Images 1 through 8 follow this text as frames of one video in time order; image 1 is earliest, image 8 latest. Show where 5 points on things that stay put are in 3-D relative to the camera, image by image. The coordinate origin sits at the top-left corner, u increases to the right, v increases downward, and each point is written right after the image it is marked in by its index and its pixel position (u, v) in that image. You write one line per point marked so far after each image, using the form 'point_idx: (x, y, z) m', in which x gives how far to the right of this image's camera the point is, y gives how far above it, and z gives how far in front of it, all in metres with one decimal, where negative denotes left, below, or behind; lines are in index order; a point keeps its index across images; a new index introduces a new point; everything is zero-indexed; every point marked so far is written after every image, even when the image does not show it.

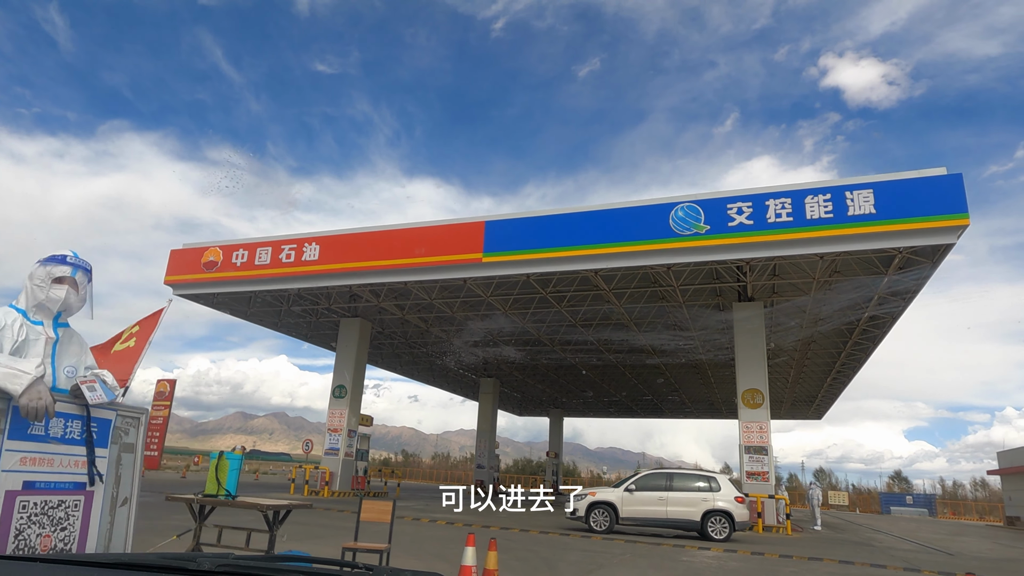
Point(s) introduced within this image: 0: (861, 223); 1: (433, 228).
0: (+7.3, +1.4, +12.9) m
1: (-2.2, +1.7, +17.0) m
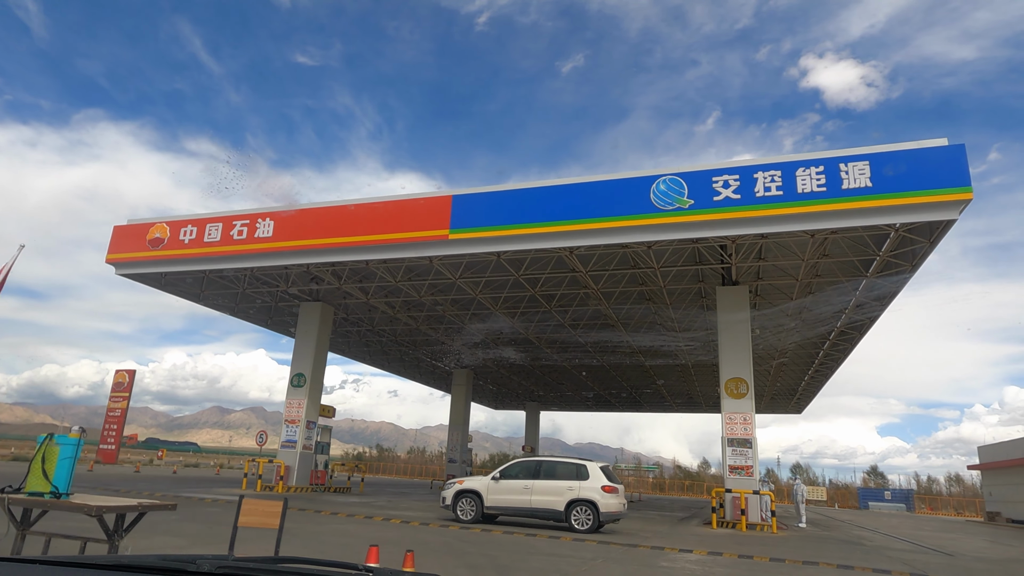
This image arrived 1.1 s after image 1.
0: (+6.7, +1.8, +12.0) m
1: (-3.0, +2.2, +15.8) m
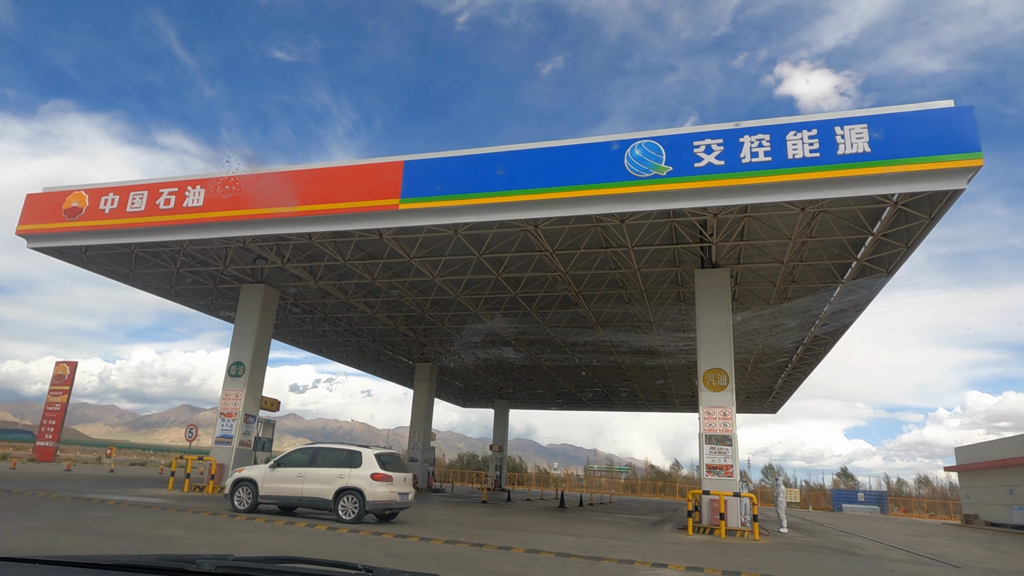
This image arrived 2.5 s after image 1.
0: (+5.9, +2.2, +10.6) m
1: (-3.9, +2.7, +14.1) m
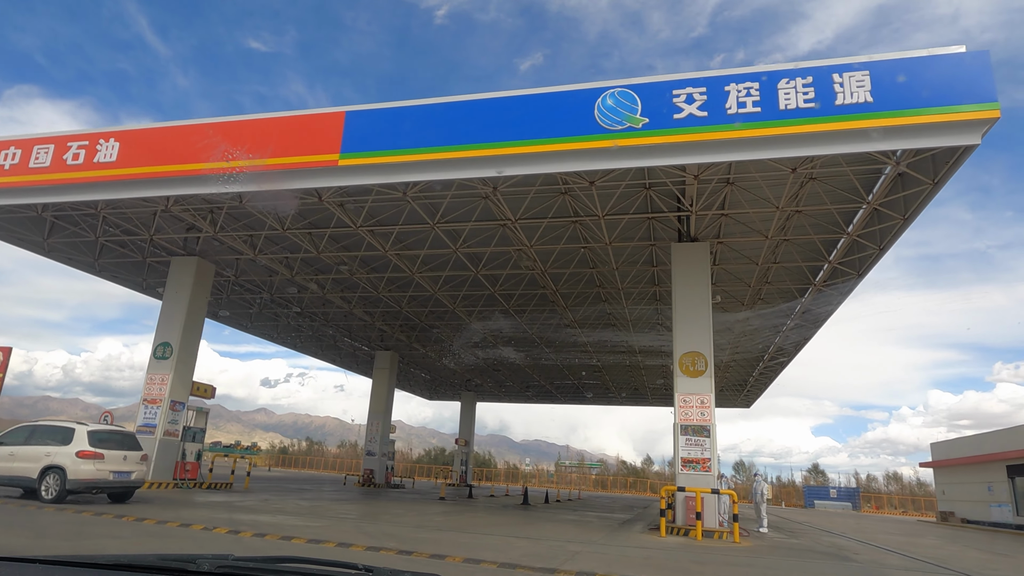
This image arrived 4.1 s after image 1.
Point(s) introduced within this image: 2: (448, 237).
0: (+5.1, +2.6, +9.3) m
1: (-4.8, +3.4, +12.3) m
2: (-1.6, +1.3, +16.0) m
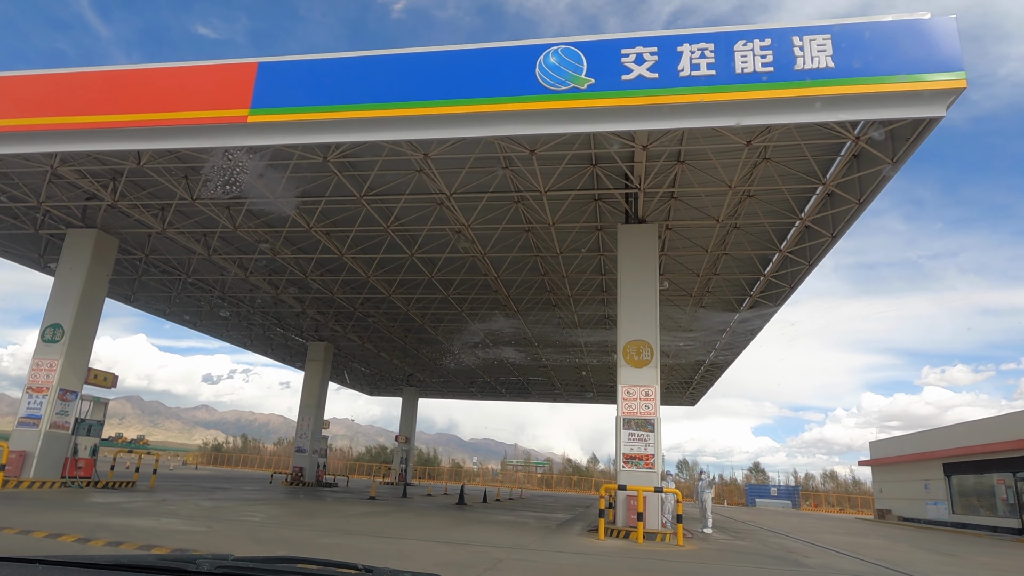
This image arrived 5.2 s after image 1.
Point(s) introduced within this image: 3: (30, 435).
0: (+4.2, +2.9, +8.6) m
1: (-5.9, +3.9, +10.8) m
2: (-3.1, +1.7, +14.8) m
3: (-10.7, -3.3, +13.6) m
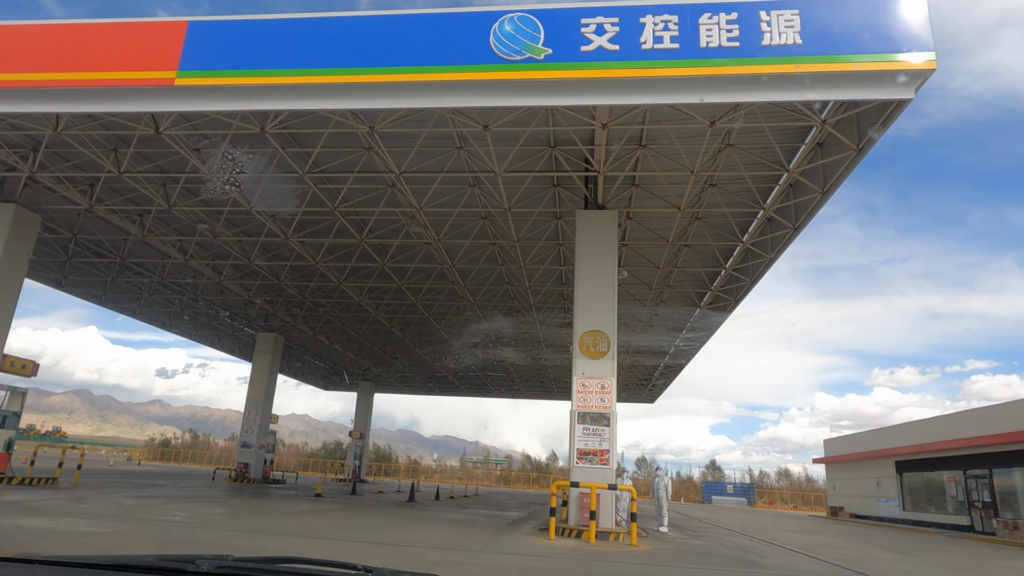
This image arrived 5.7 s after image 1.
0: (+3.6, +3.1, +8.2) m
1: (-6.6, +4.2, +9.9) m
2: (-4.1, +2.1, +13.9) m
3: (-11.7, -2.8, +12.4) m
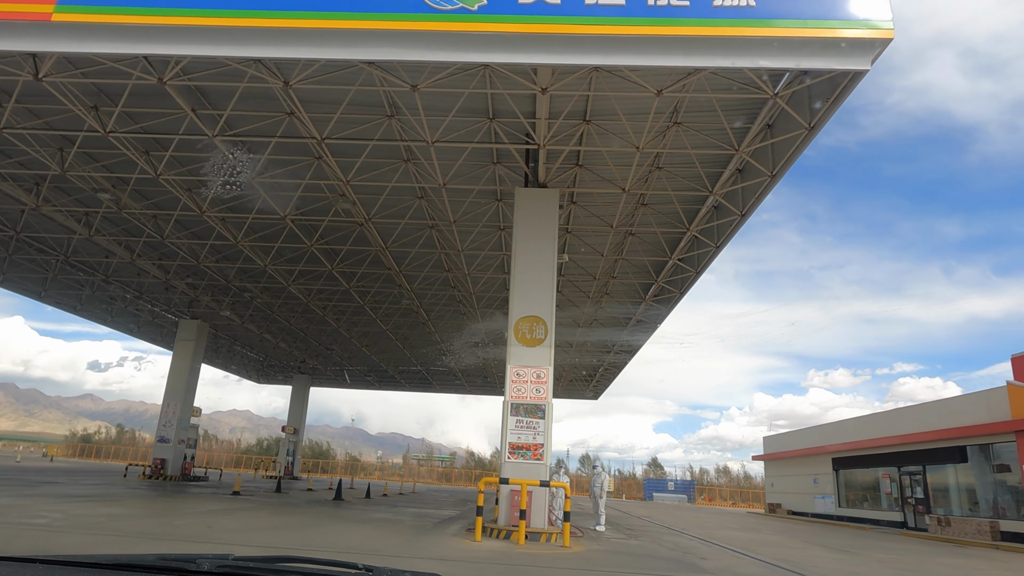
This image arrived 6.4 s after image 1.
0: (+2.7, +3.3, +7.6) m
1: (-7.5, +4.7, +8.5) m
2: (-5.4, +2.5, +12.7) m
3: (-13.0, -2.2, +10.6) m
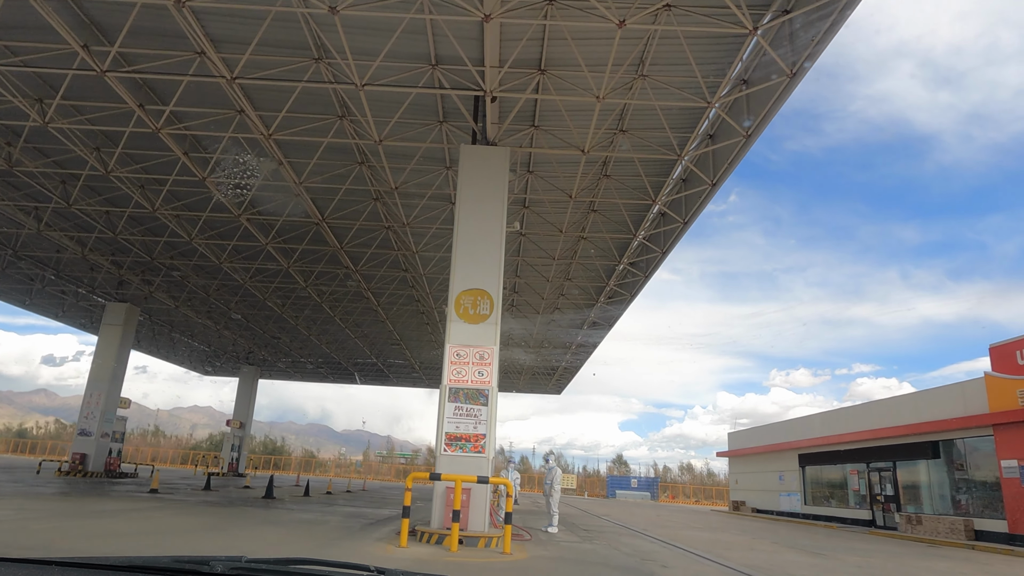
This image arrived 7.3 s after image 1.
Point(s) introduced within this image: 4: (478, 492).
0: (+2.0, +3.7, +6.5) m
1: (-8.2, +5.3, +6.8) m
2: (-6.3, +3.1, +11.2) m
3: (-13.9, -1.5, +8.7) m
4: (-0.4, -2.6, +7.9) m
